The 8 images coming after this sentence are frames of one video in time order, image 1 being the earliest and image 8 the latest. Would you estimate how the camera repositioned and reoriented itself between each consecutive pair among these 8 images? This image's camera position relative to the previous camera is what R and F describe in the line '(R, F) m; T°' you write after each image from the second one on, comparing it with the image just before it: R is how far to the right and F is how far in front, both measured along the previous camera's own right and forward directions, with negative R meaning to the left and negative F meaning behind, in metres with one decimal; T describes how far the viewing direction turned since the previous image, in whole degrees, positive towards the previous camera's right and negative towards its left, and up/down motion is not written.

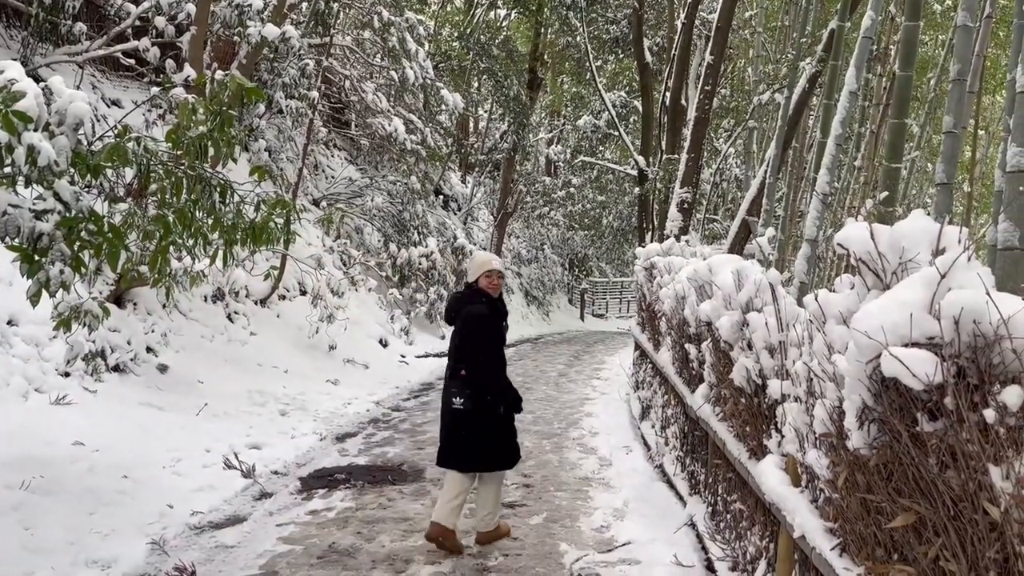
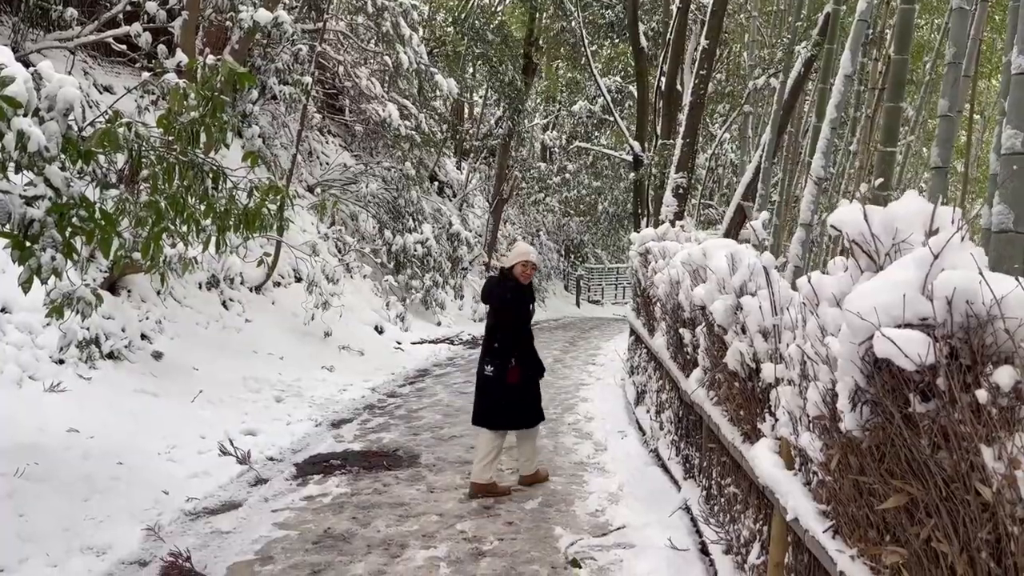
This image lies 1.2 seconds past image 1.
(0.0, 0.0) m; 0°
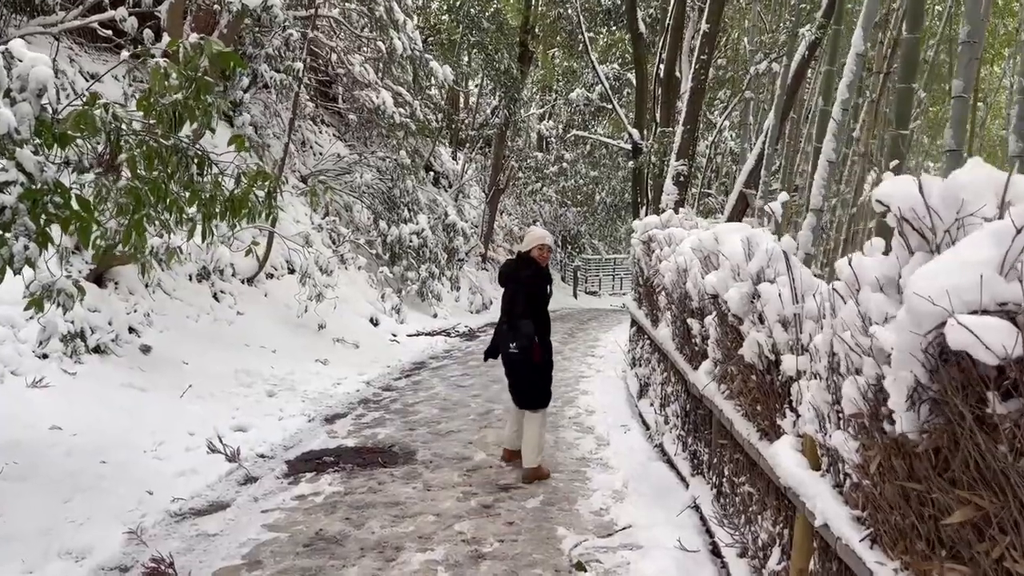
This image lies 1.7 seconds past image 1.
(0.0, +0.2) m; 0°
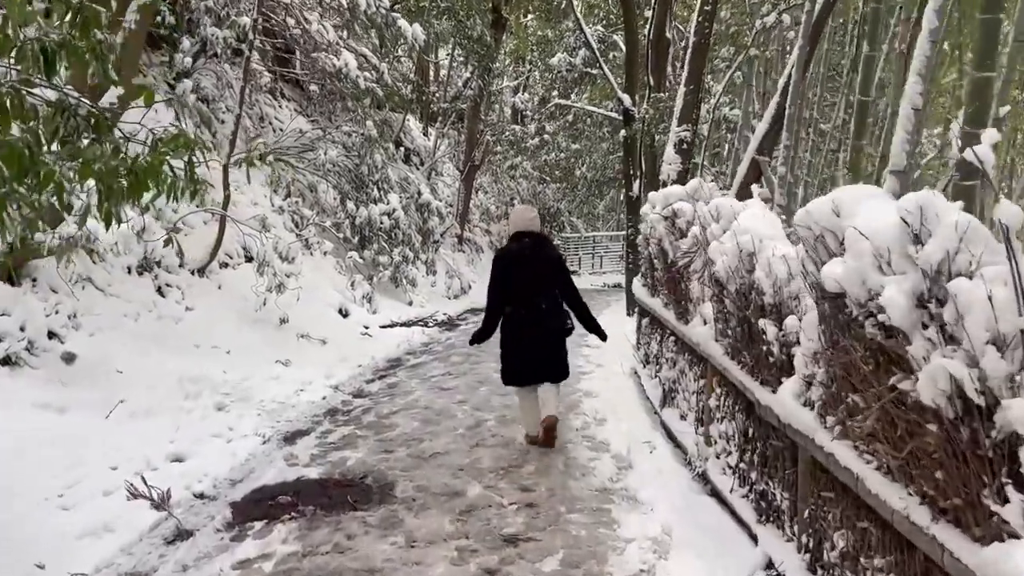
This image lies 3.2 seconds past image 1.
(-0.1, +1.1) m; +2°
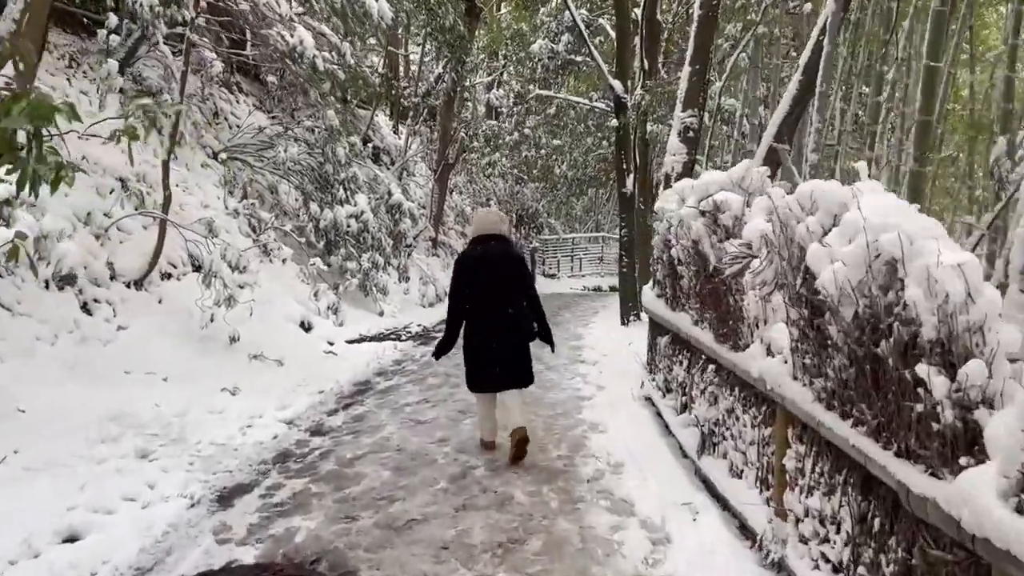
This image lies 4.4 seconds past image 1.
(-0.1, +1.1) m; +2°
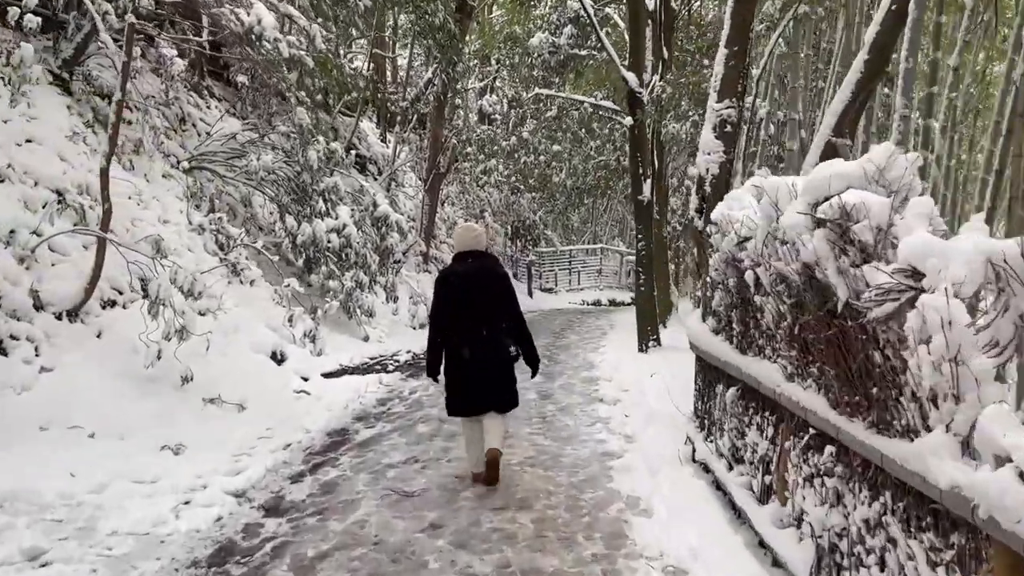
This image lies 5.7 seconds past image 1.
(-0.1, +1.2) m; +1°
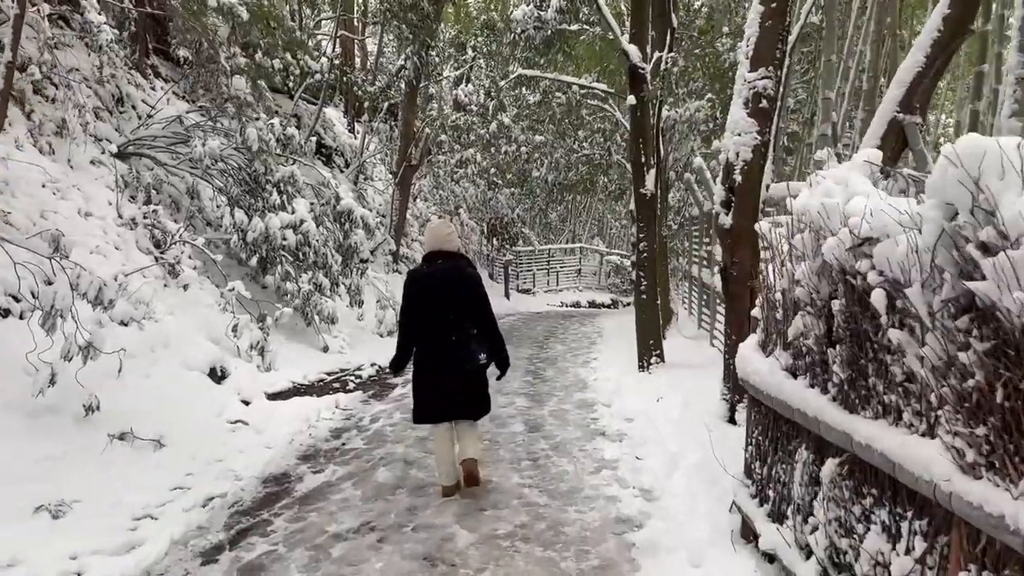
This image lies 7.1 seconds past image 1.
(-0.1, +1.2) m; +2°
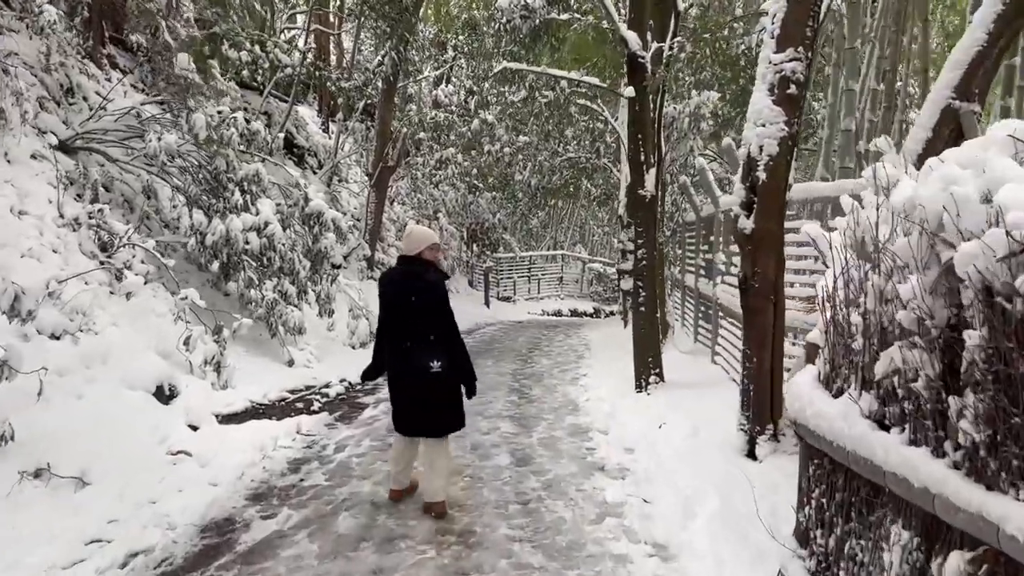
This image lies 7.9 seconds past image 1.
(0.0, +0.7) m; +1°
